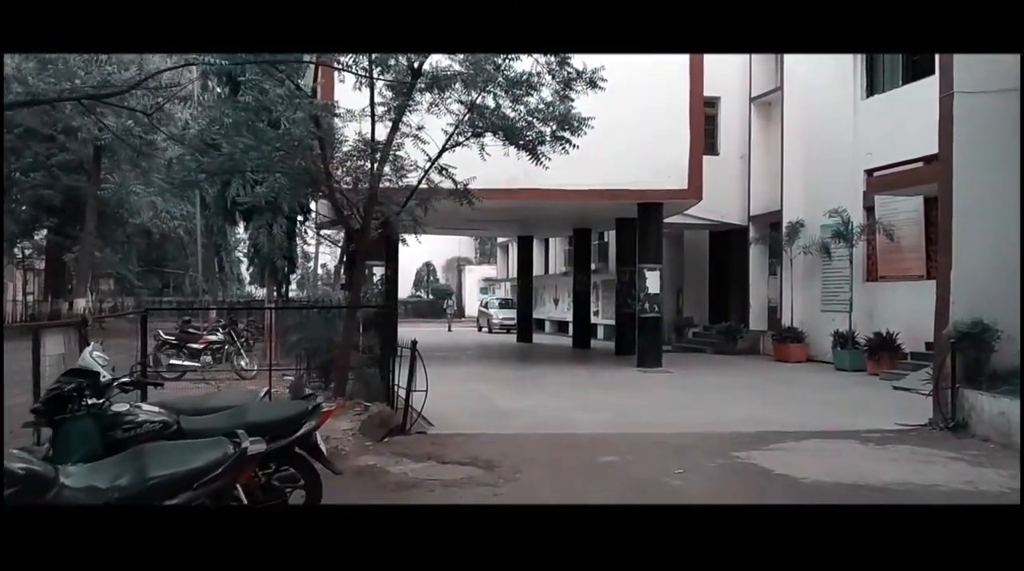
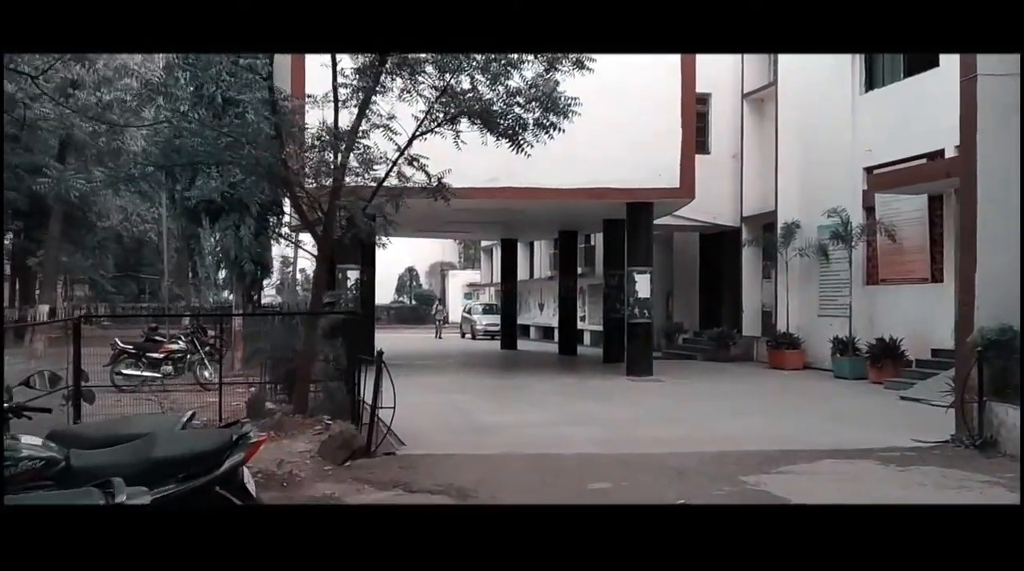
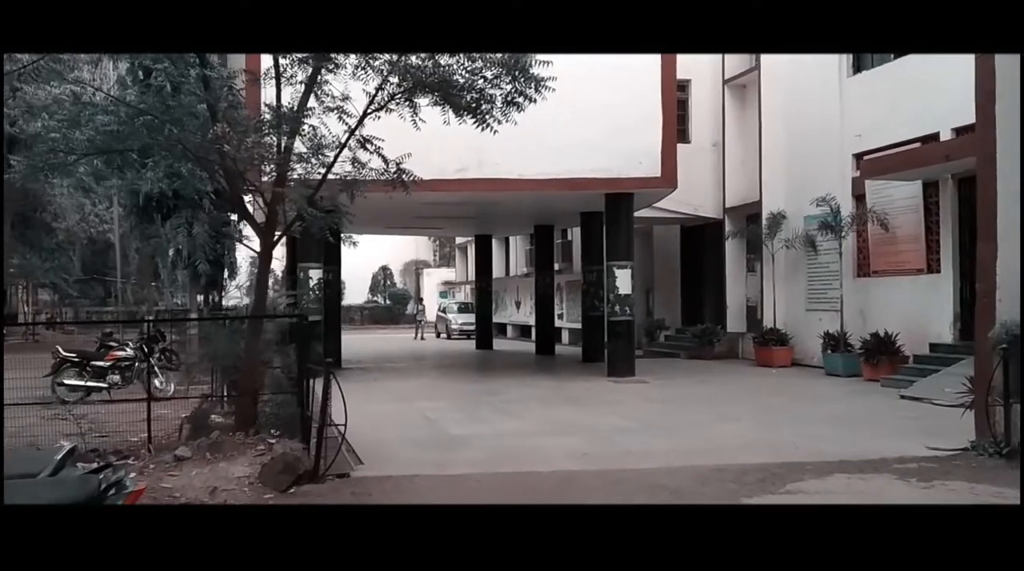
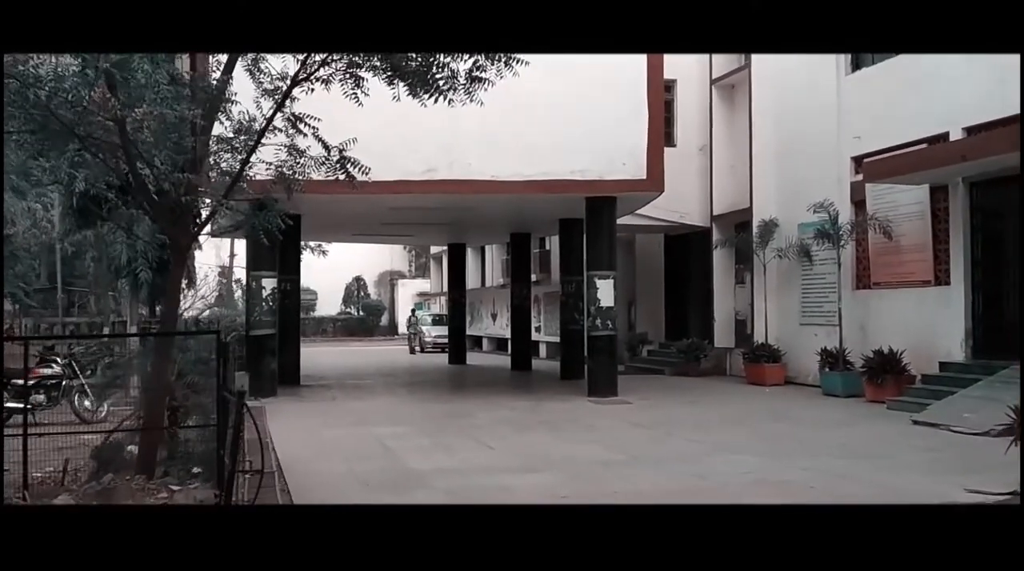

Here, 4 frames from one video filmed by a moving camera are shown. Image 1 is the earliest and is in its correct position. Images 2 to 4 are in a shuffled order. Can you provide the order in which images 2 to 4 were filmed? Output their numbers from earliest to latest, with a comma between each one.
2, 3, 4
